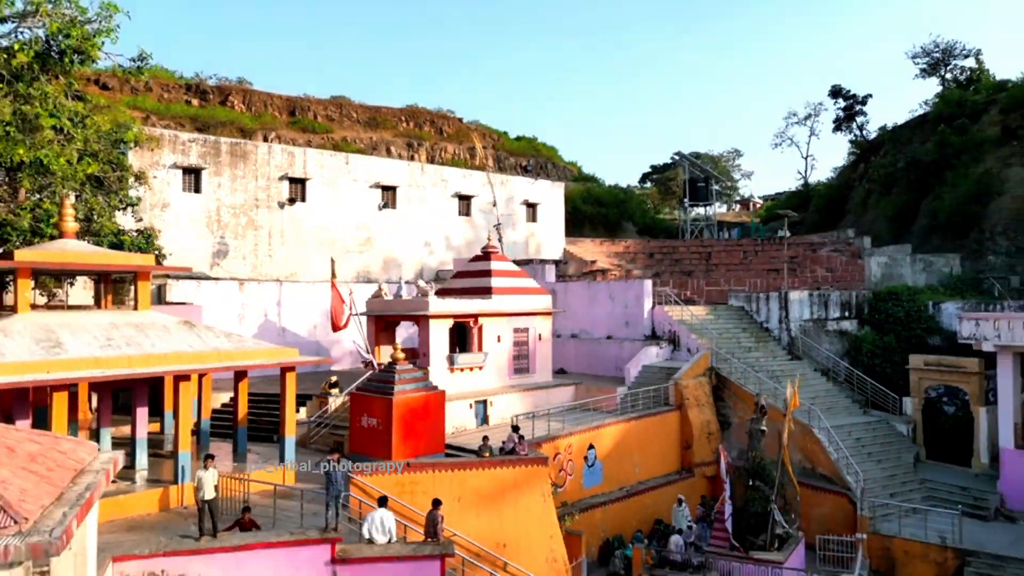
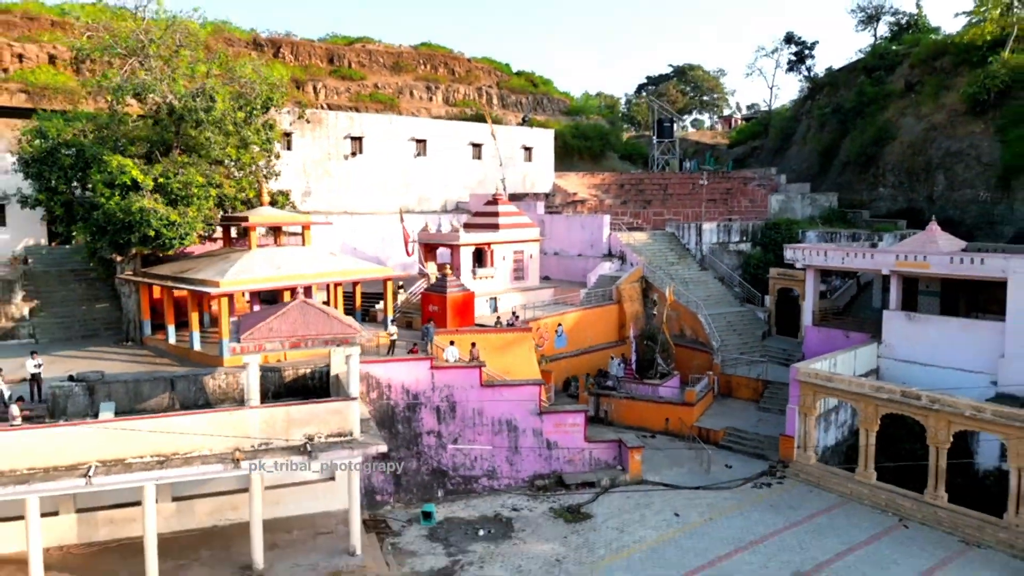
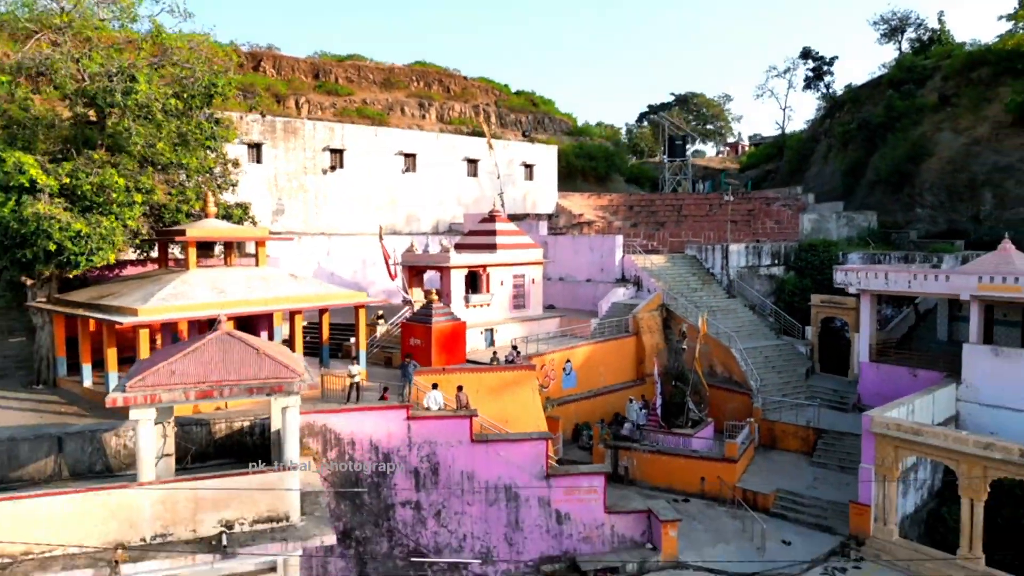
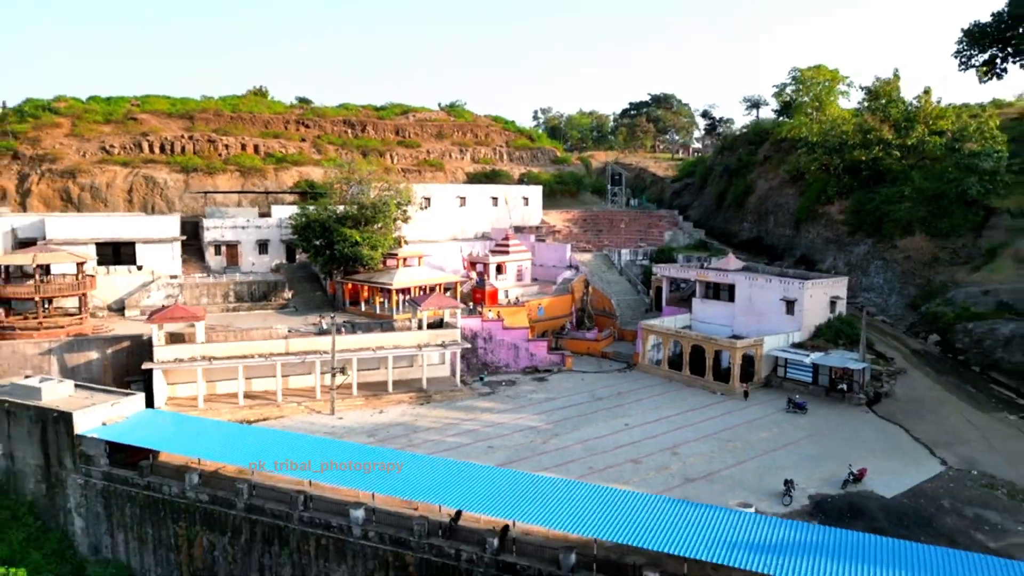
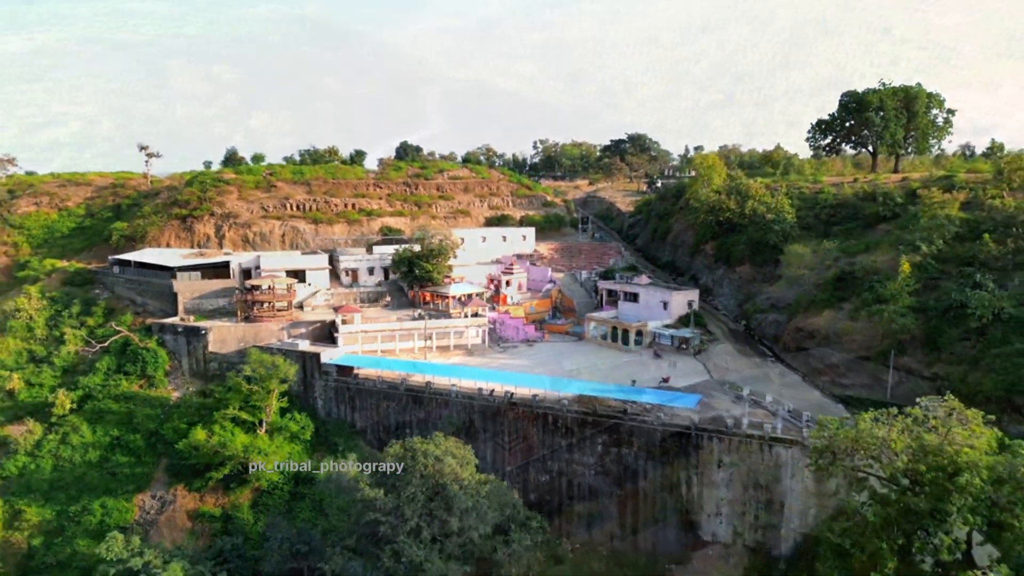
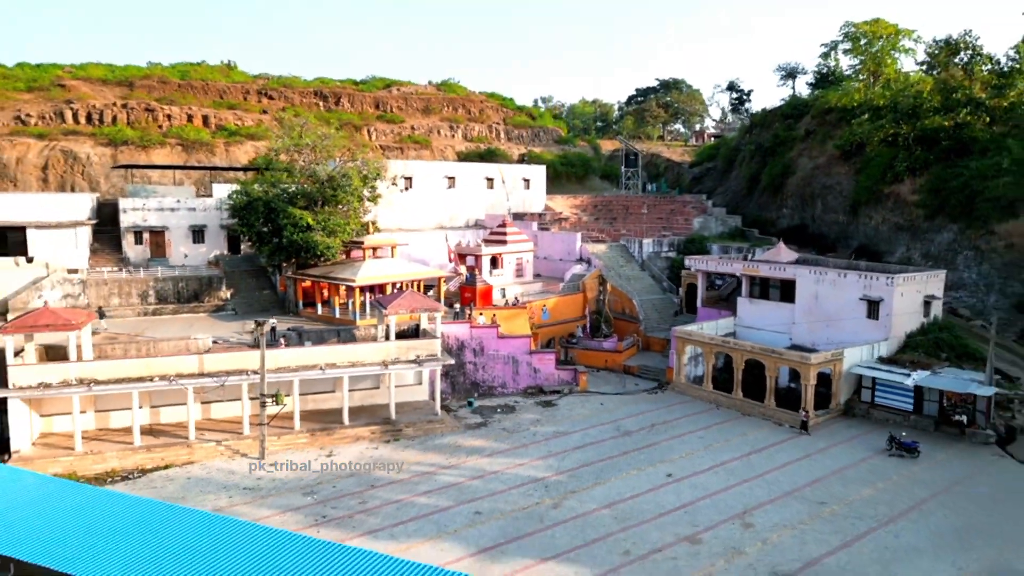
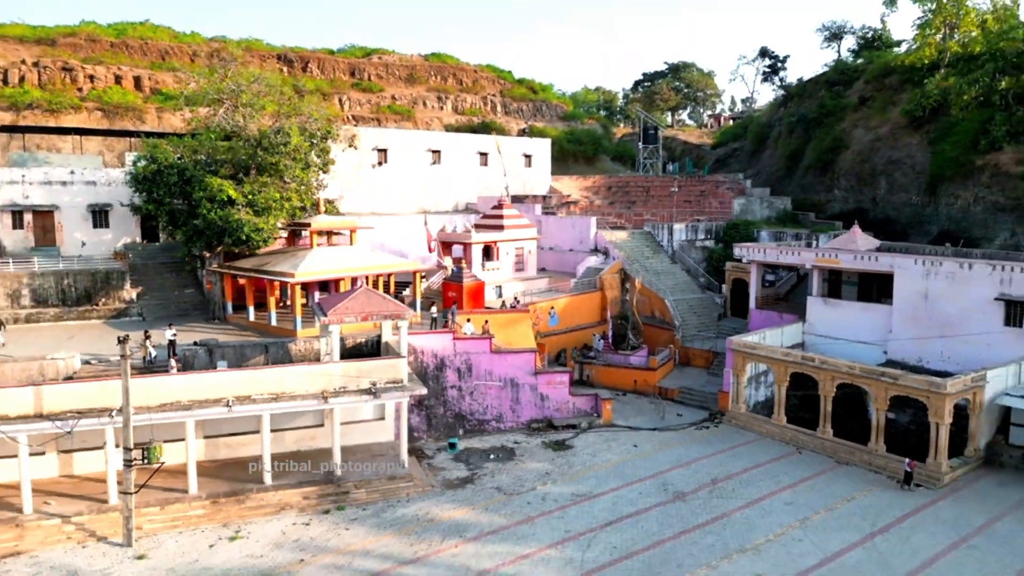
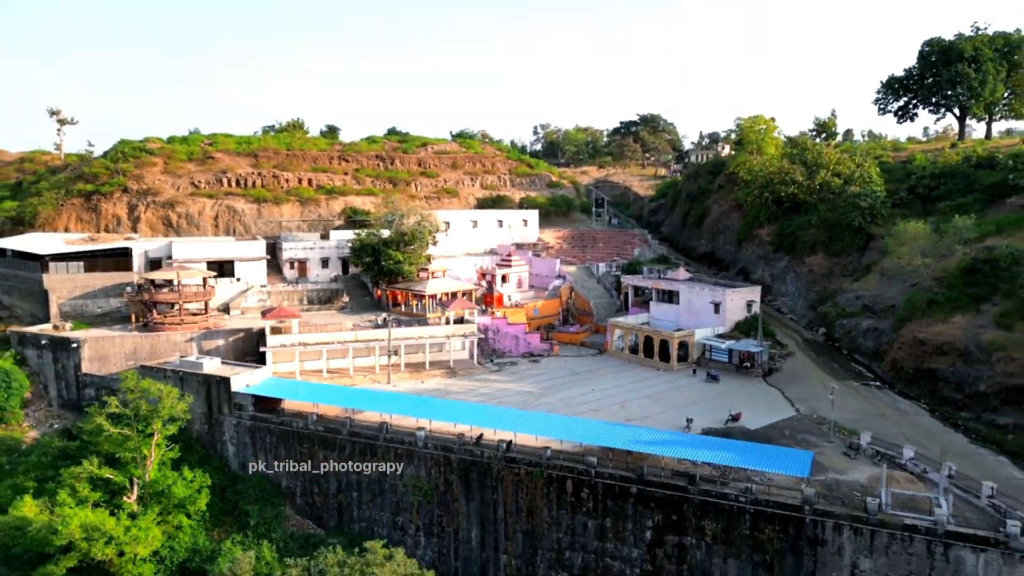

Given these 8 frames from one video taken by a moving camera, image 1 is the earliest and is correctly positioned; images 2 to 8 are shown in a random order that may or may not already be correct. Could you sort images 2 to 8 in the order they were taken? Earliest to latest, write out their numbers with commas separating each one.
3, 2, 7, 6, 4, 8, 5
